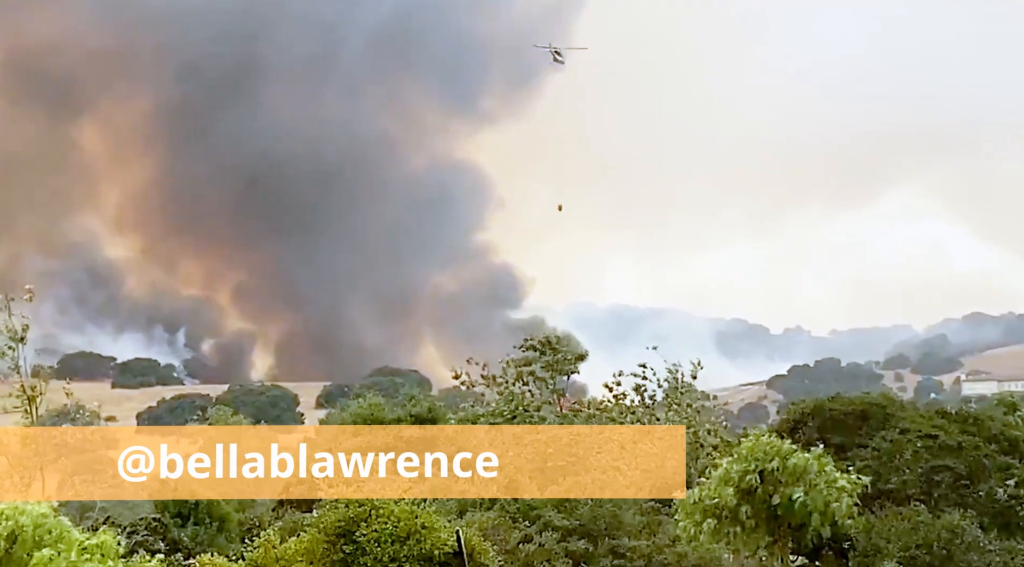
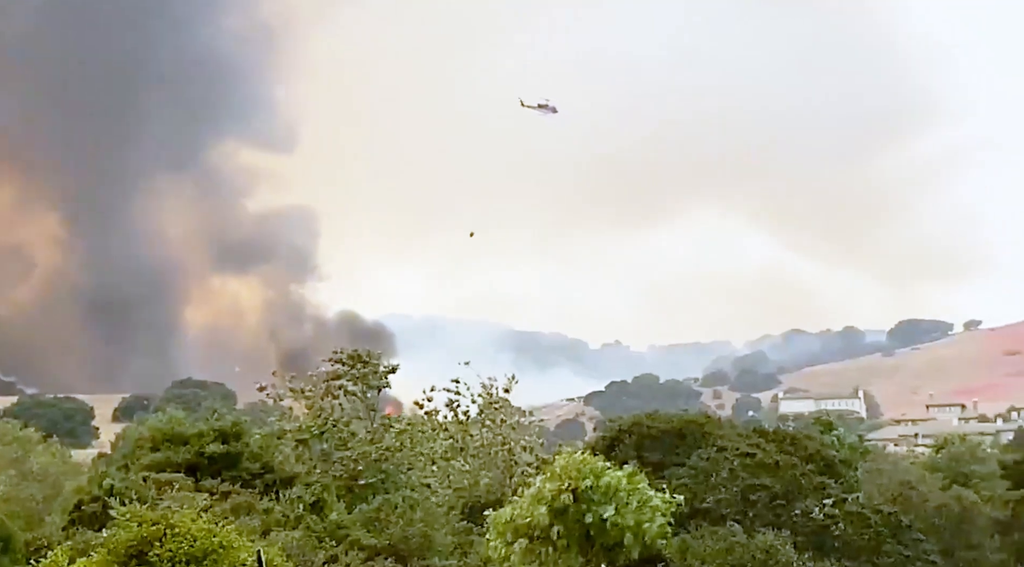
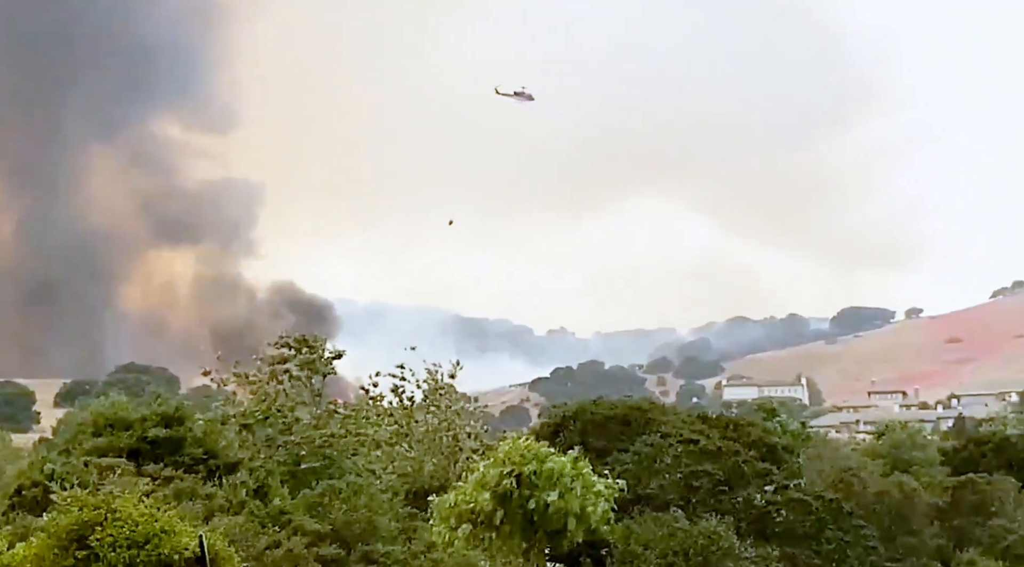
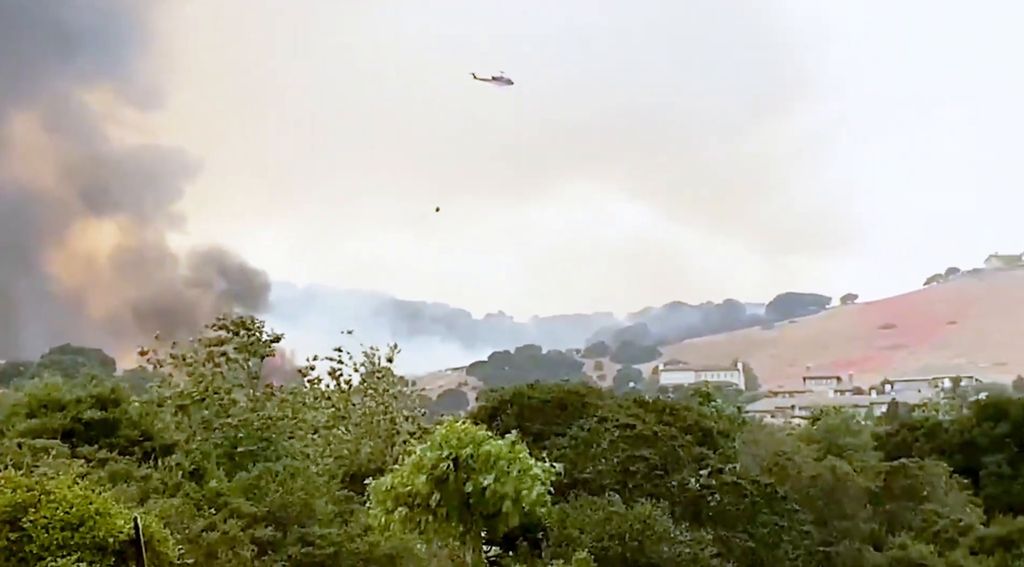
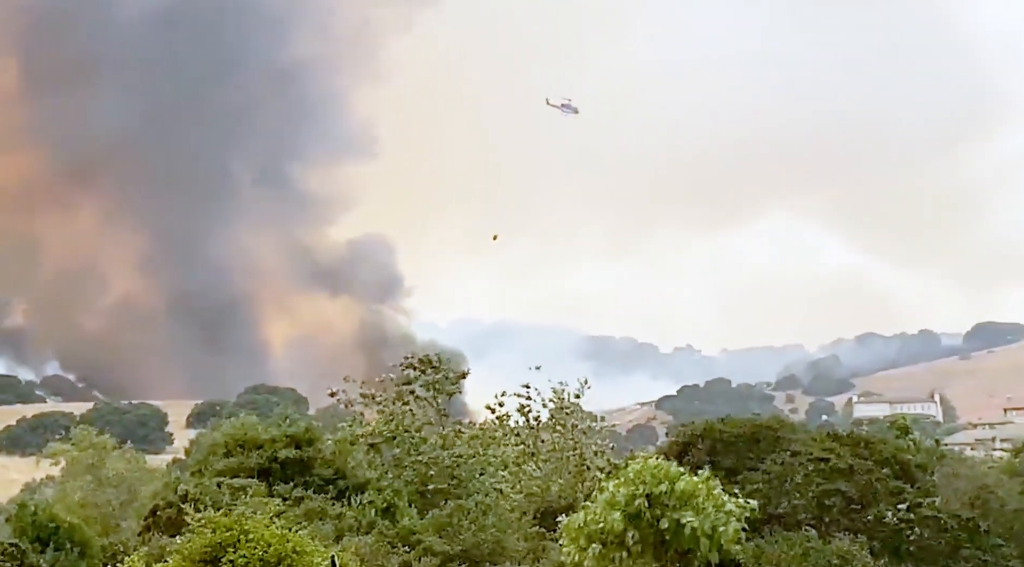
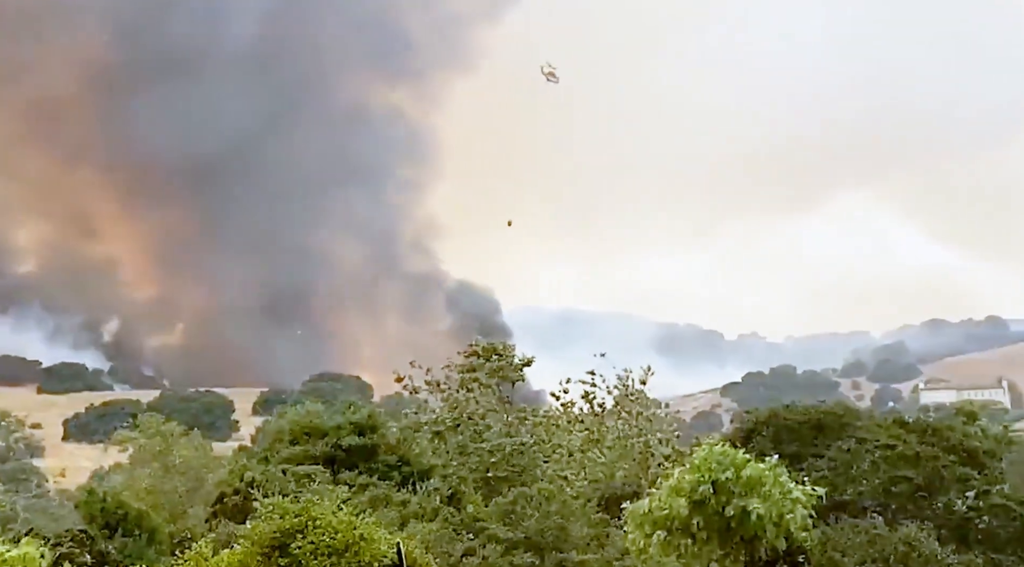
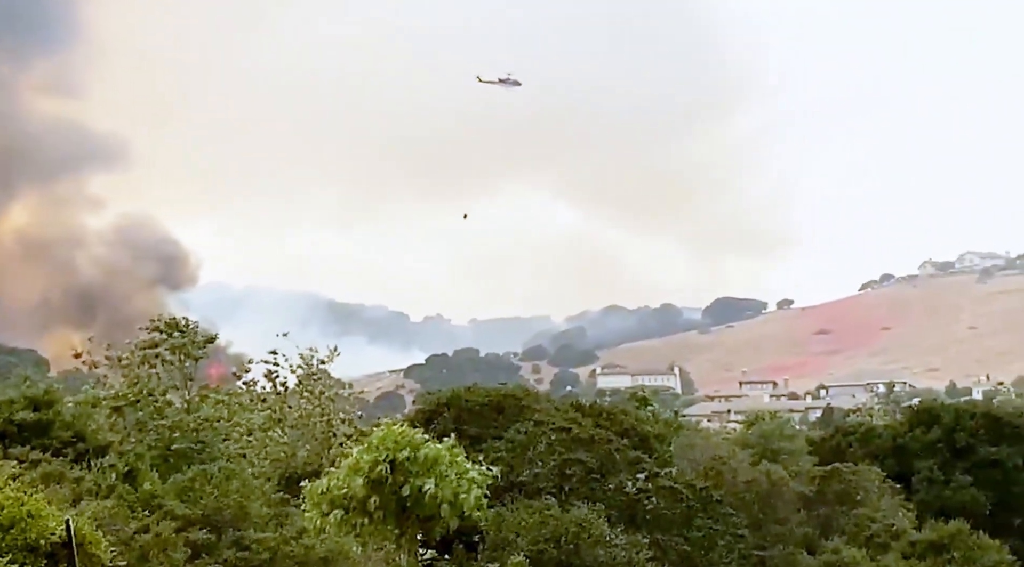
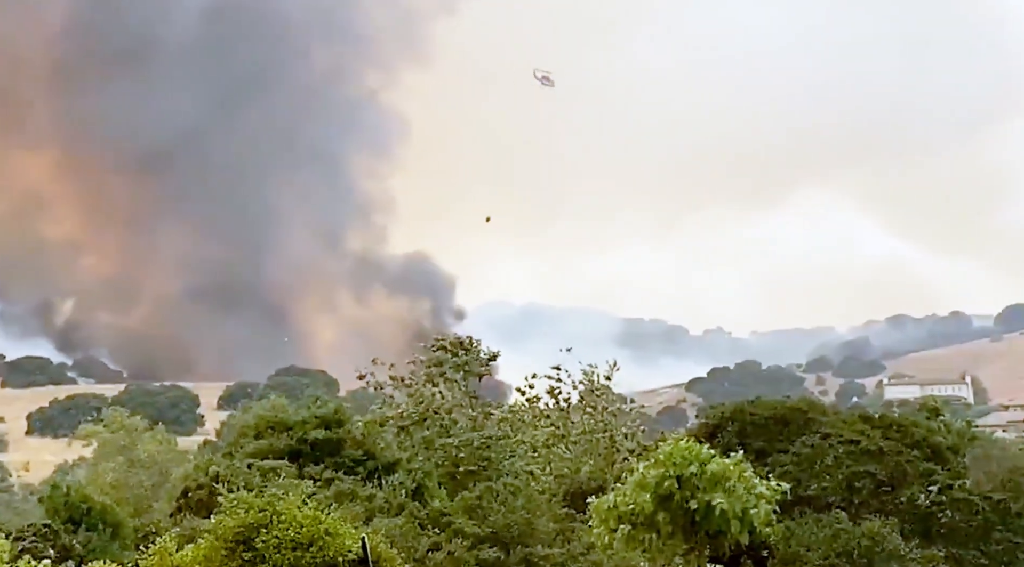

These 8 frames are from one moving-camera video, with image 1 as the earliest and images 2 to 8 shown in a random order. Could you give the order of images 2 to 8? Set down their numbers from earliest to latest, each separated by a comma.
6, 8, 5, 2, 3, 4, 7
